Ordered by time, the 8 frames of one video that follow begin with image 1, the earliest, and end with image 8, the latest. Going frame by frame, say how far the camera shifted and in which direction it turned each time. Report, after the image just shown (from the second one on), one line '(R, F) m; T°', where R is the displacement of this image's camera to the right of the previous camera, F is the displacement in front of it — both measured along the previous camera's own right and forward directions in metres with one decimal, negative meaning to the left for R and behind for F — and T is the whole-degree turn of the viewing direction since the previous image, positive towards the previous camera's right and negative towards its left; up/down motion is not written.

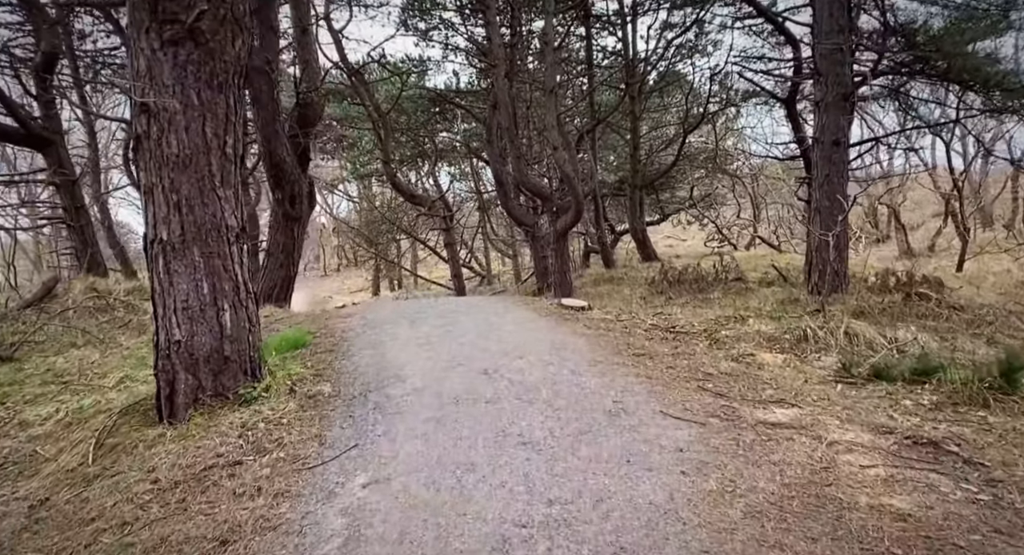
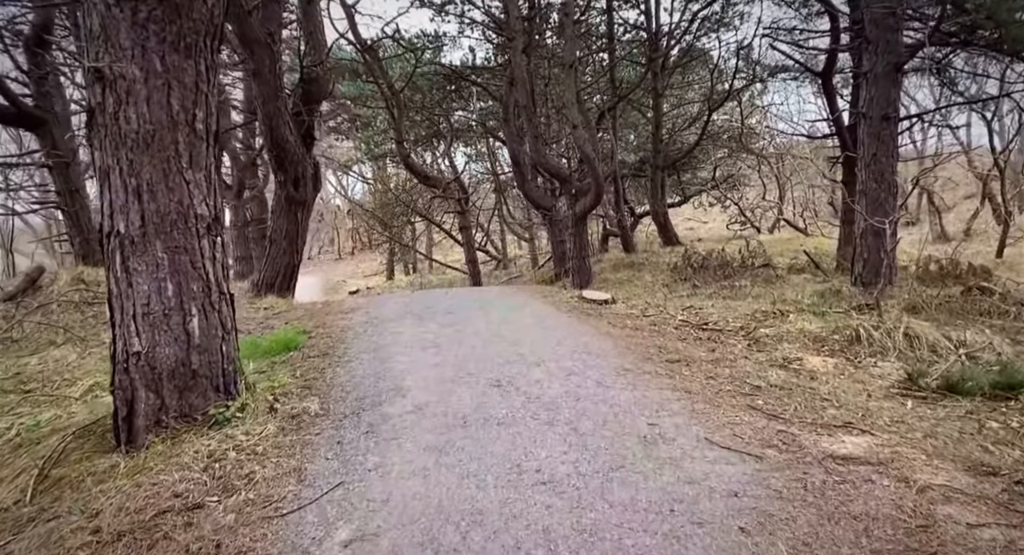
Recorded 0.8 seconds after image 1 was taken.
(0.0, +0.5) m; -2°
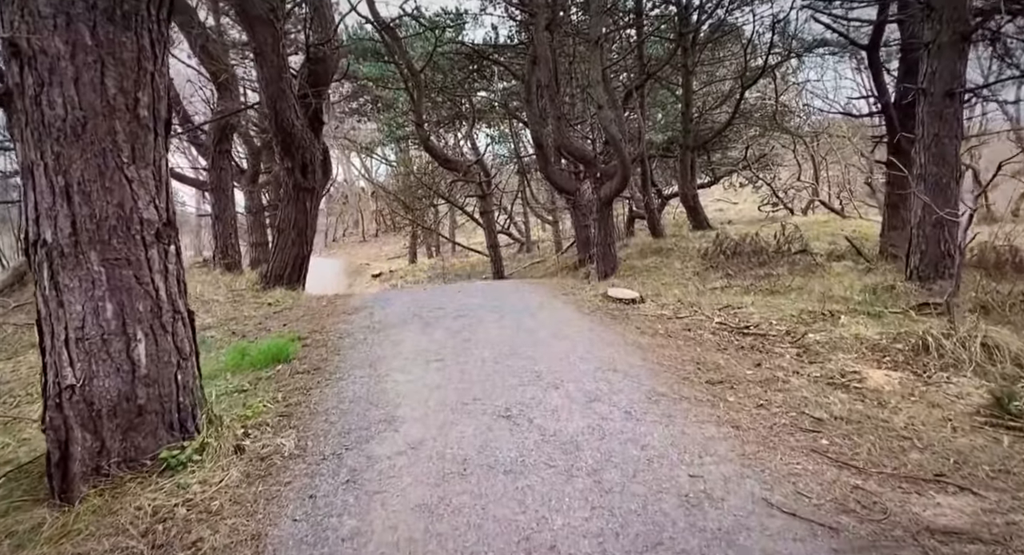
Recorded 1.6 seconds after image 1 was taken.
(+0.1, +0.5) m; -2°
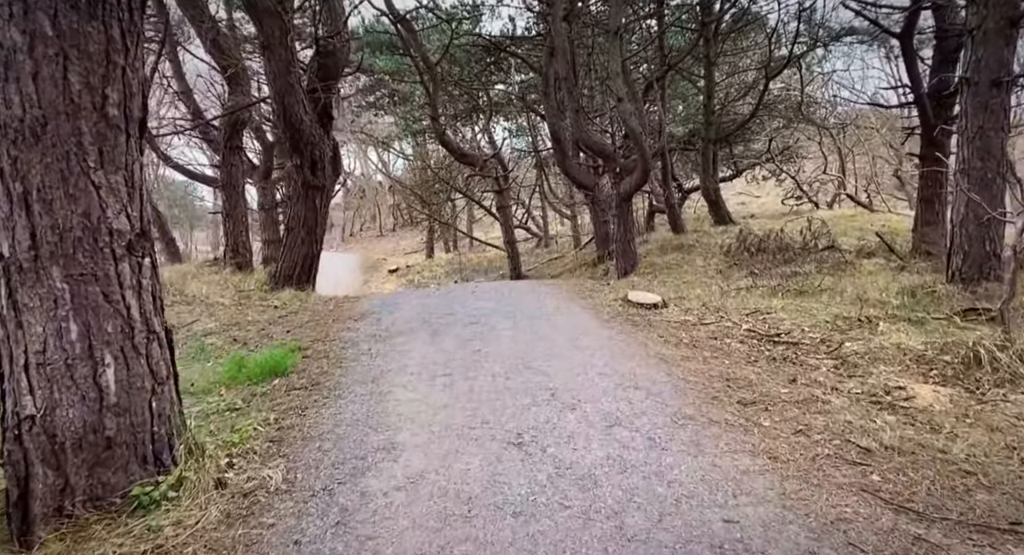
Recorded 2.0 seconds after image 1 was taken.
(0.0, +0.3) m; -2°
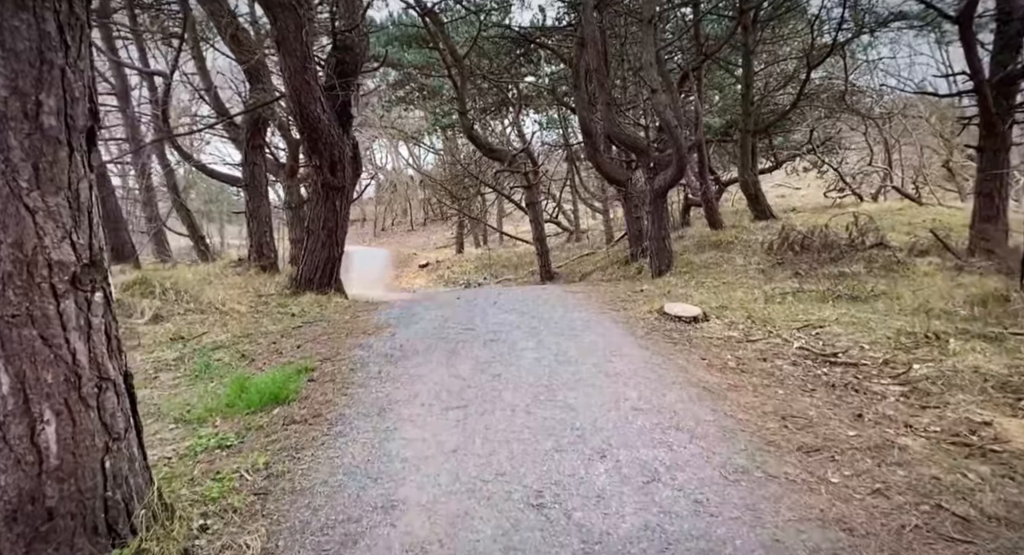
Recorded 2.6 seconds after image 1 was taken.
(0.0, +0.4) m; -3°
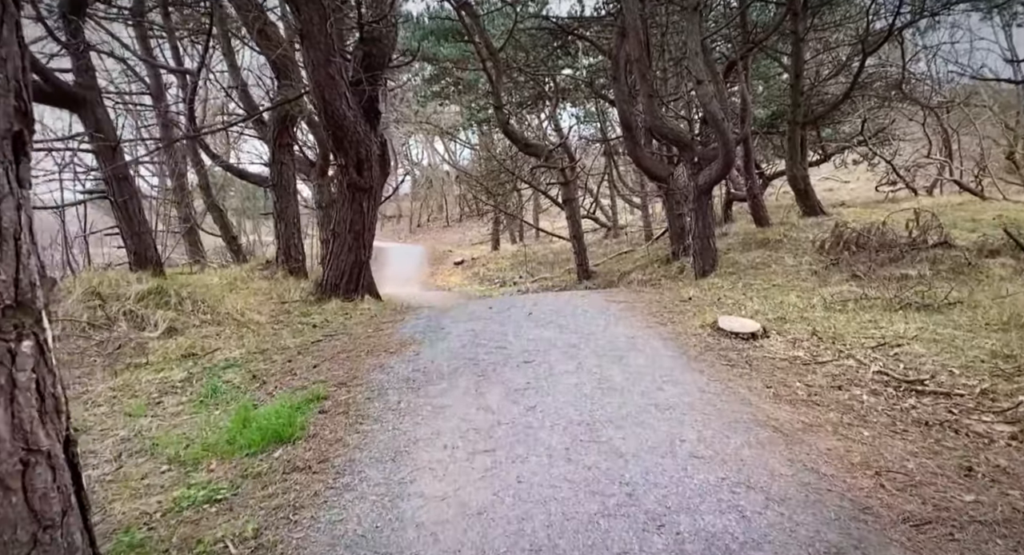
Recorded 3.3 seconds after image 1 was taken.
(0.0, +0.4) m; -3°
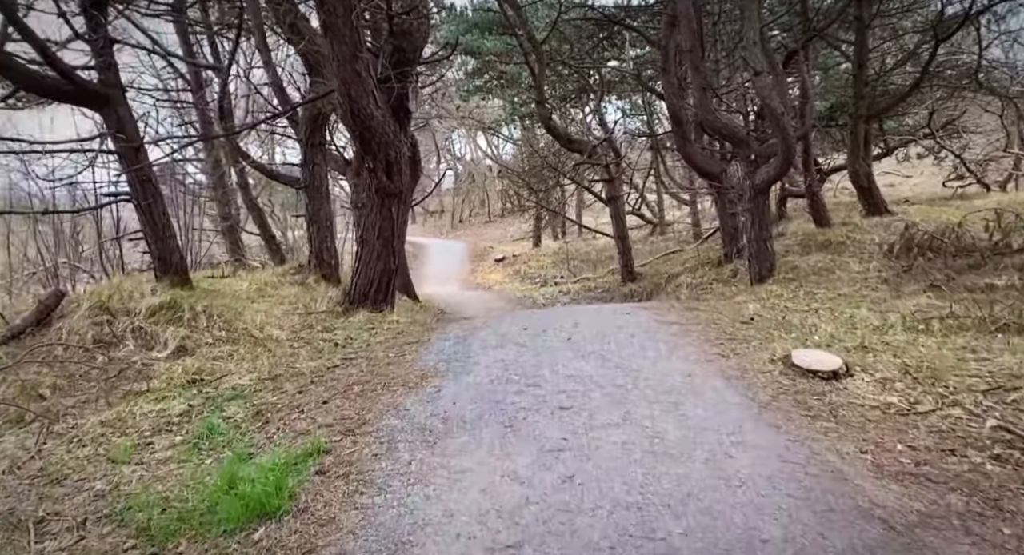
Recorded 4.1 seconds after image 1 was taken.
(0.0, +0.6) m; -4°
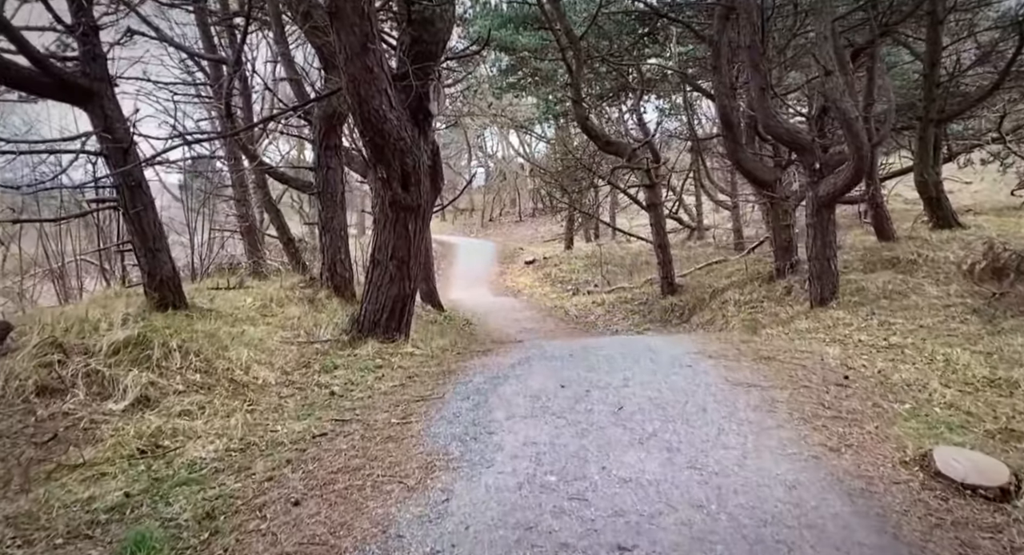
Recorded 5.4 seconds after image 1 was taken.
(0.0, +1.0) m; -3°
